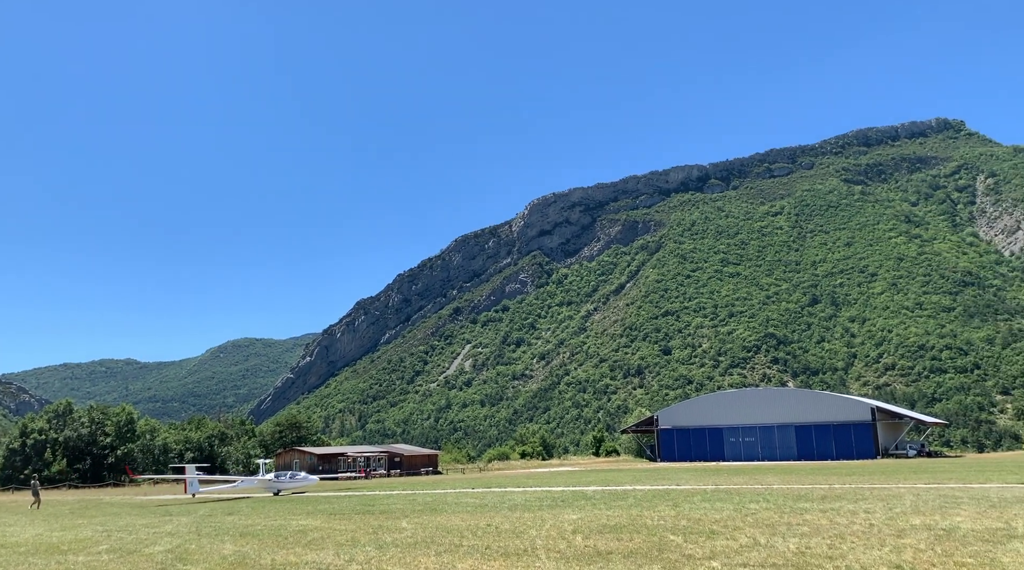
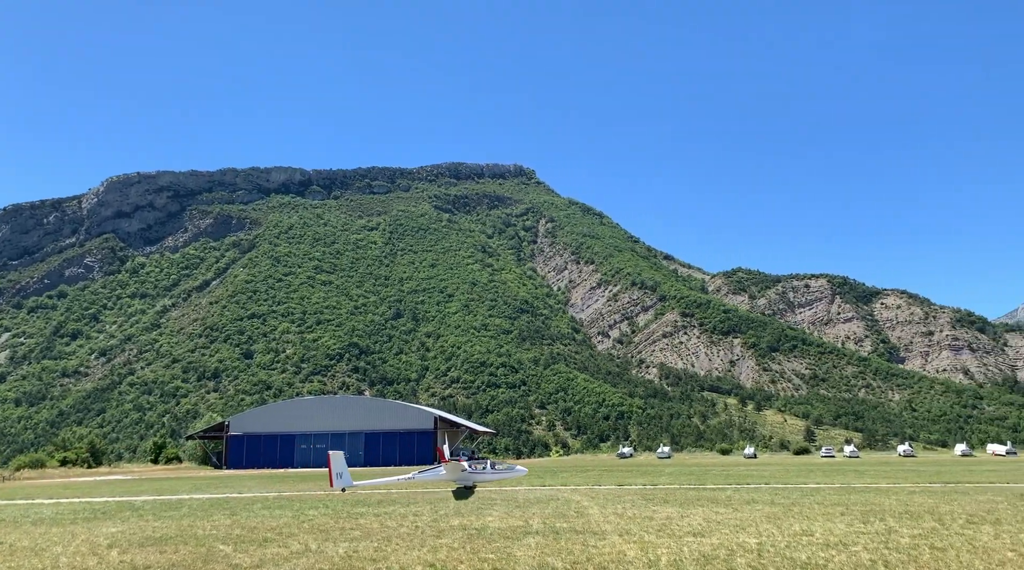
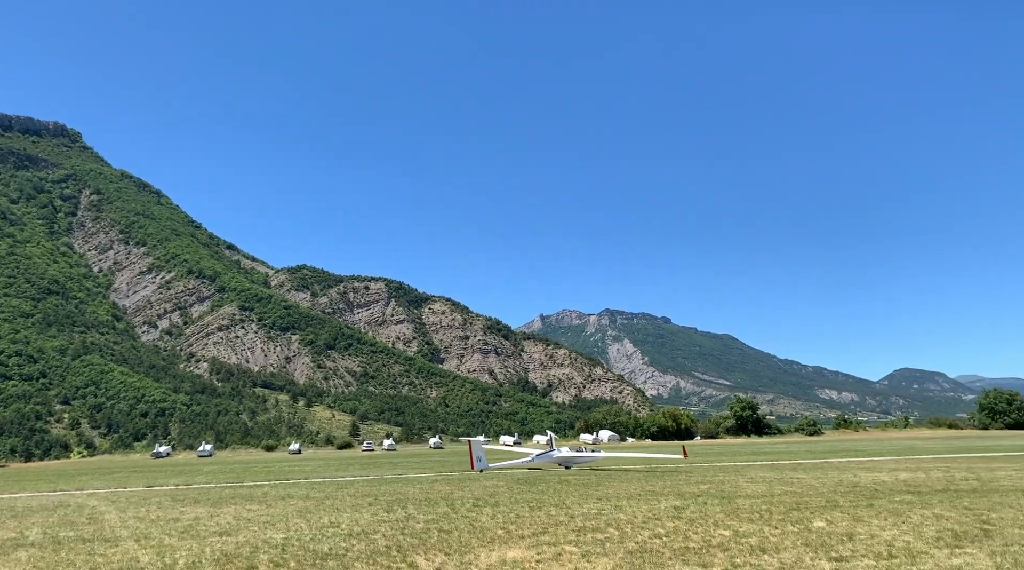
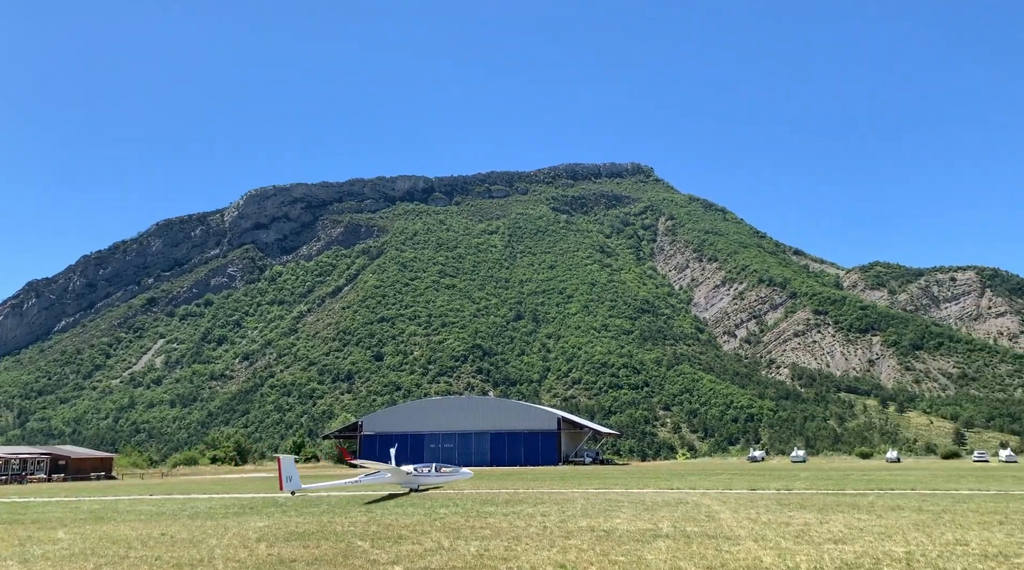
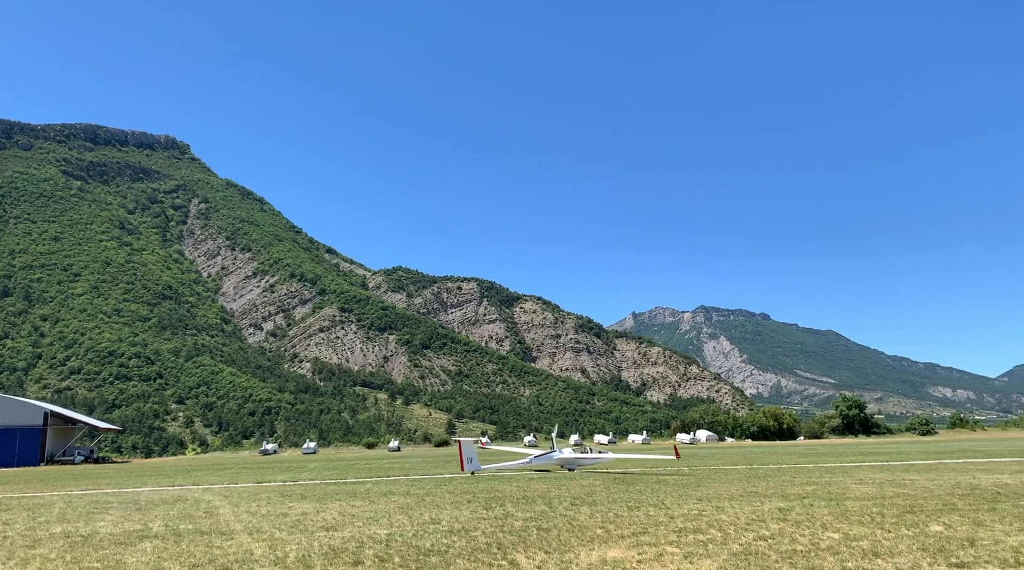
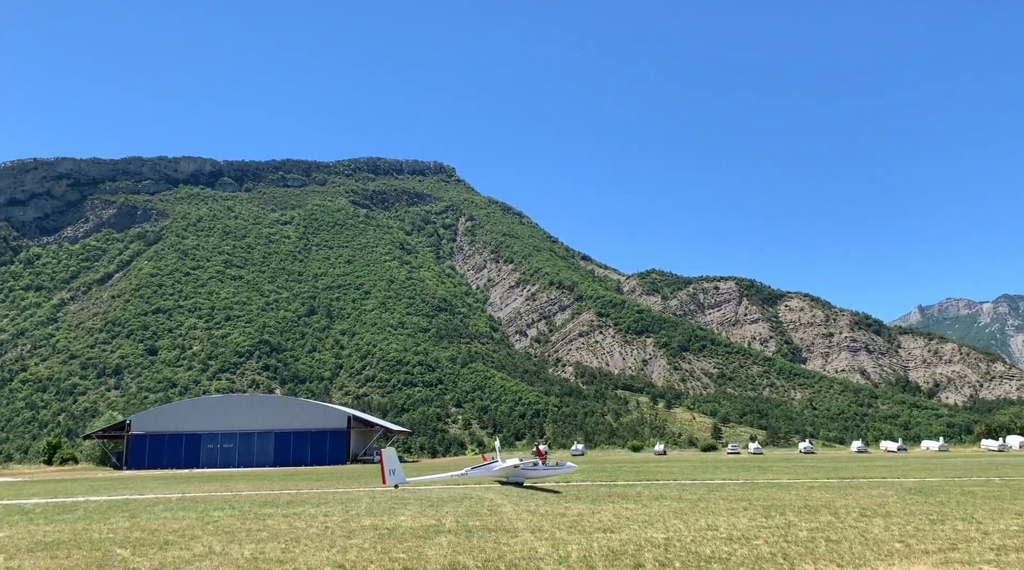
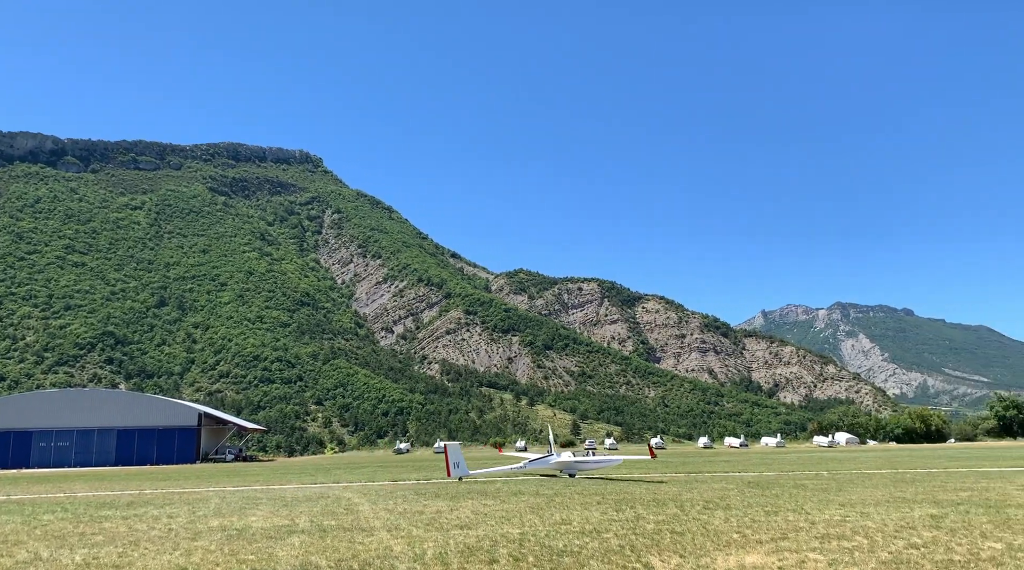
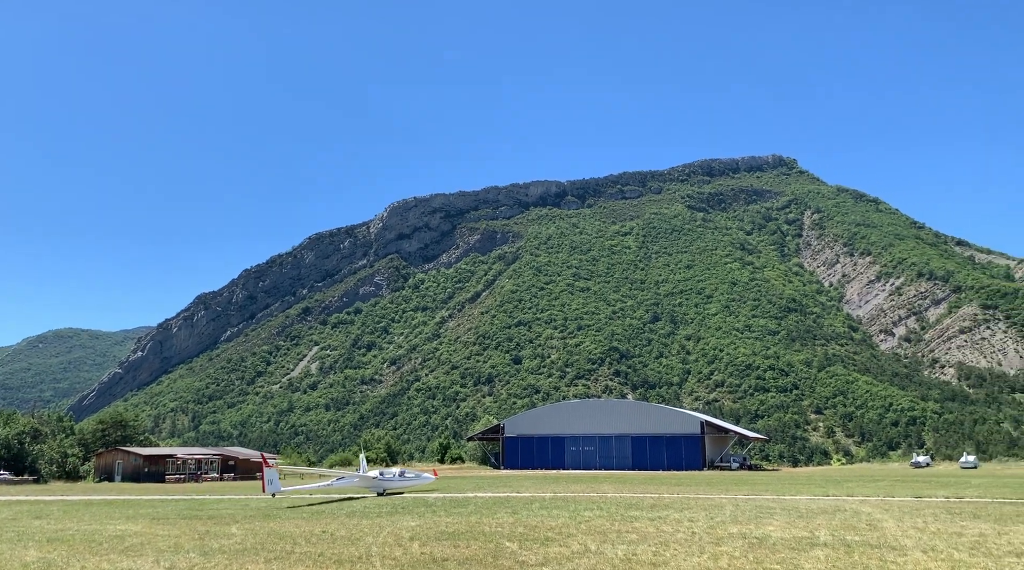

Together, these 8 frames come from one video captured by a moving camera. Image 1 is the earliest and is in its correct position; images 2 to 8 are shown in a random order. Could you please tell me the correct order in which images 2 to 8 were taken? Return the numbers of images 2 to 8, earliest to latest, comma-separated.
8, 4, 2, 6, 7, 5, 3
